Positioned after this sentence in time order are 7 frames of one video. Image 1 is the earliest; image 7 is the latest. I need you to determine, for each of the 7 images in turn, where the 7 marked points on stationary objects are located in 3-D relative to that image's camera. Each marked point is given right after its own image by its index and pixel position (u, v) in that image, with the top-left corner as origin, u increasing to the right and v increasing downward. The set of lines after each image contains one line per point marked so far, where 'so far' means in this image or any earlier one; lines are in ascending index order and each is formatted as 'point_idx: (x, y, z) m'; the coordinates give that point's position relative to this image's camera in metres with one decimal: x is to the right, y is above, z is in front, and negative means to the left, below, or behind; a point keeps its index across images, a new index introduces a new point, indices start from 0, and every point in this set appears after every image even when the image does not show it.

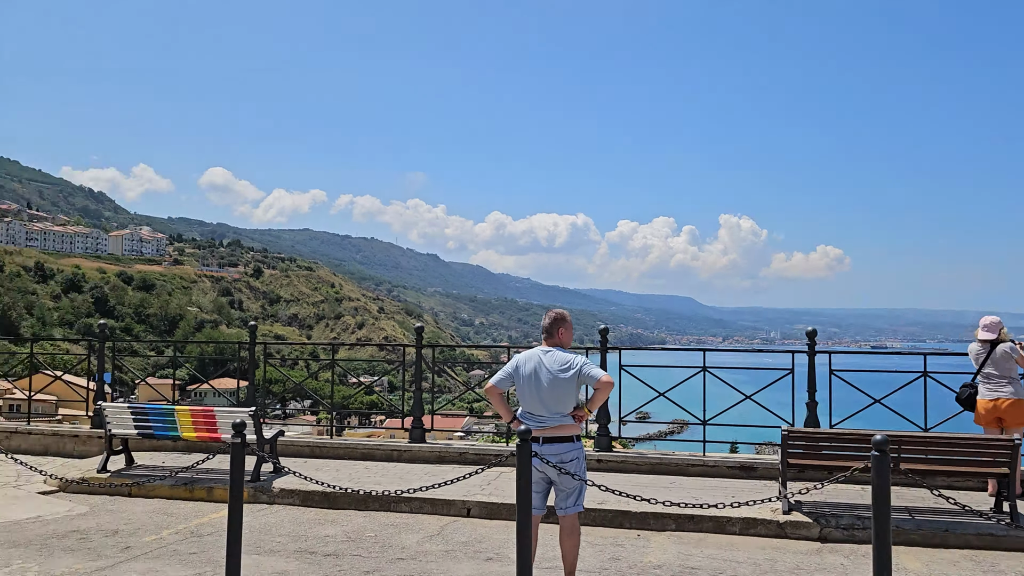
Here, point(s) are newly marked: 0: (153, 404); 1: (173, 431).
0: (-2.6, -0.8, +6.1) m
1: (-2.4, -1.0, +5.9) m
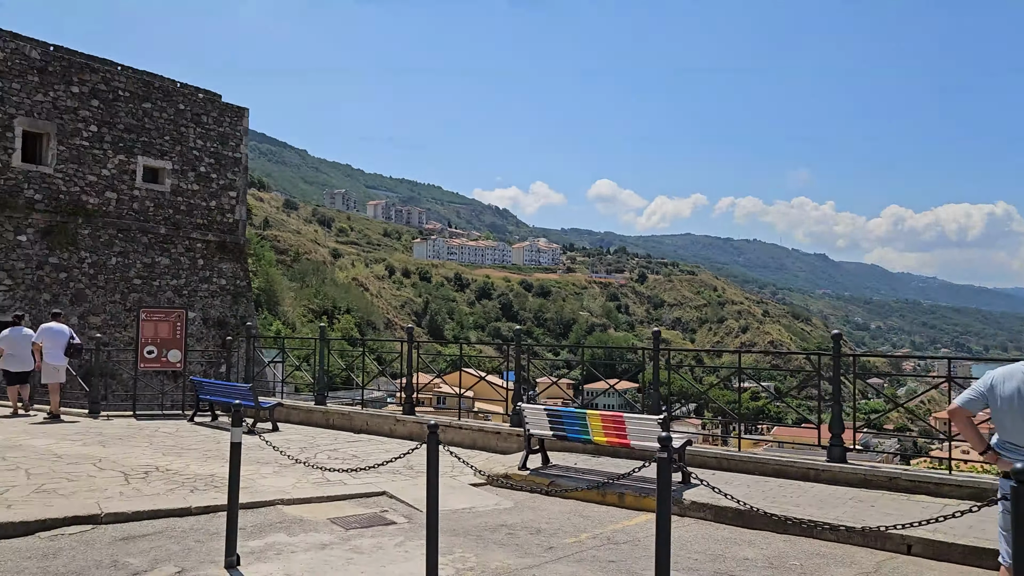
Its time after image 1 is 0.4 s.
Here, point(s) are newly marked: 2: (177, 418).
0: (+0.4, -0.9, +6.4) m
1: (+0.5, -1.1, +6.1) m
2: (-3.6, -1.4, +9.1) m
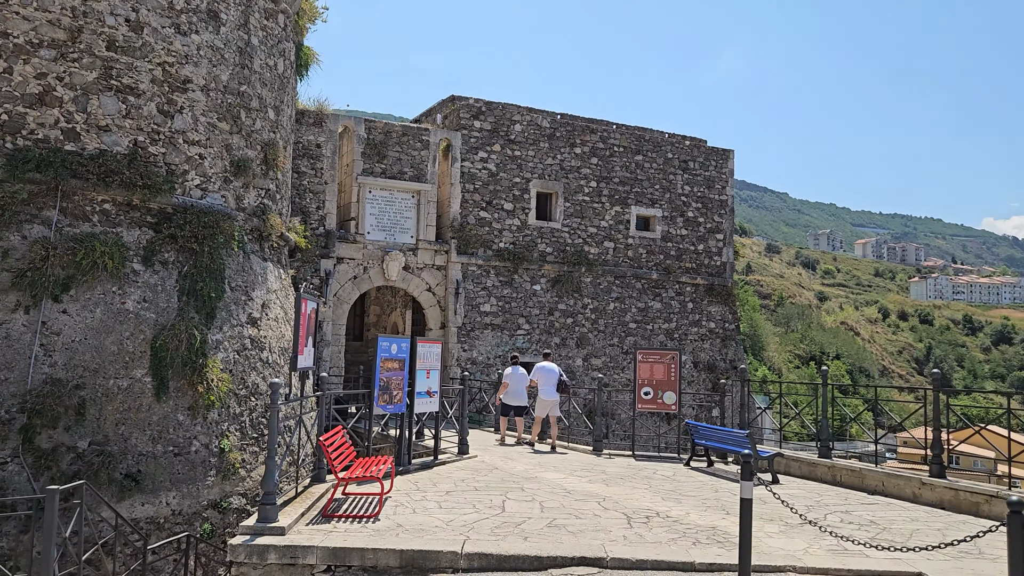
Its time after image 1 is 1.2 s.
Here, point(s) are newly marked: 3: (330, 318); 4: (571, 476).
0: (+3.7, -1.1, +4.6) m
1: (+3.6, -1.2, +4.3) m
2: (+1.7, -1.8, +8.9) m
3: (-2.8, -0.5, +13.0) m
4: (+0.5, -1.7, +7.6) m
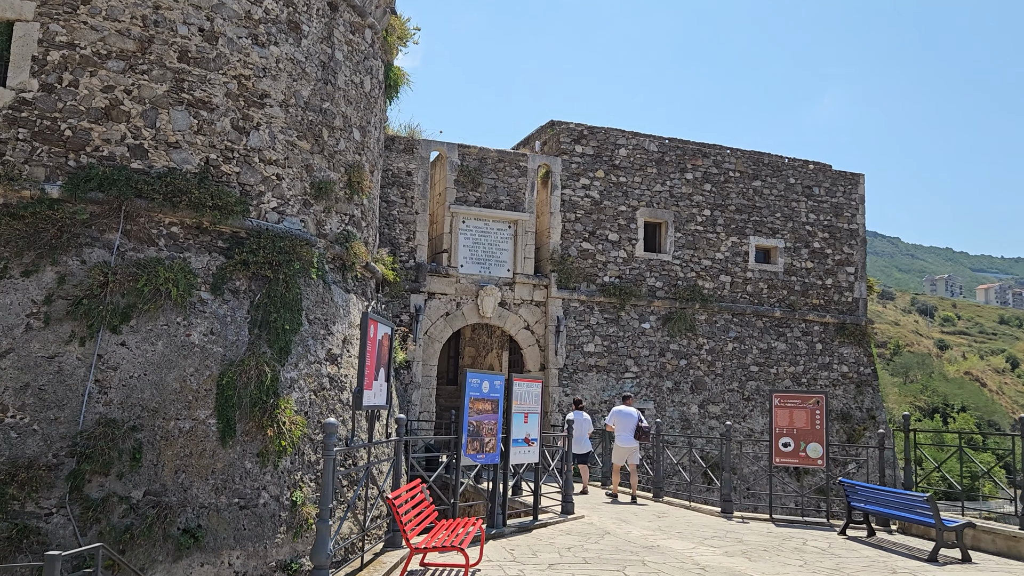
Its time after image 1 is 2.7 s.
0: (+4.2, -1.1, +2.8) m
1: (+4.1, -1.2, +2.5) m
2: (+2.7, -2.1, +7.3) m
3: (-1.3, -1.0, +12.0) m
4: (+1.4, -1.9, +6.2) m
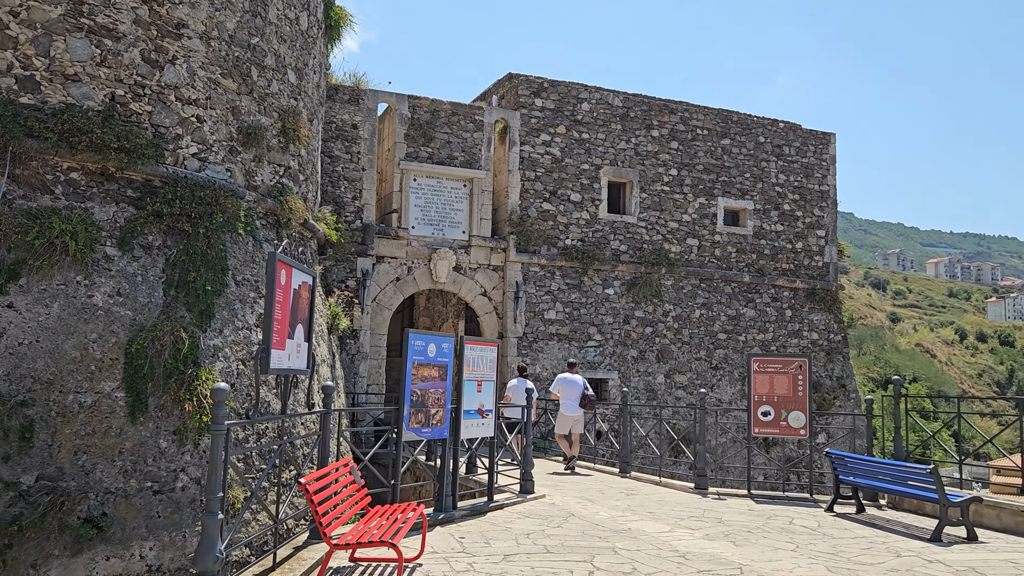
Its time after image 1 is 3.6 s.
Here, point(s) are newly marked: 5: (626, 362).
0: (+4.0, -0.8, +2.2) m
1: (+3.9, -0.9, +1.9) m
2: (+2.4, -1.7, +6.7) m
3: (-1.9, -0.5, +11.1) m
4: (+1.1, -1.6, +5.4) m
5: (+1.7, -1.1, +12.6) m
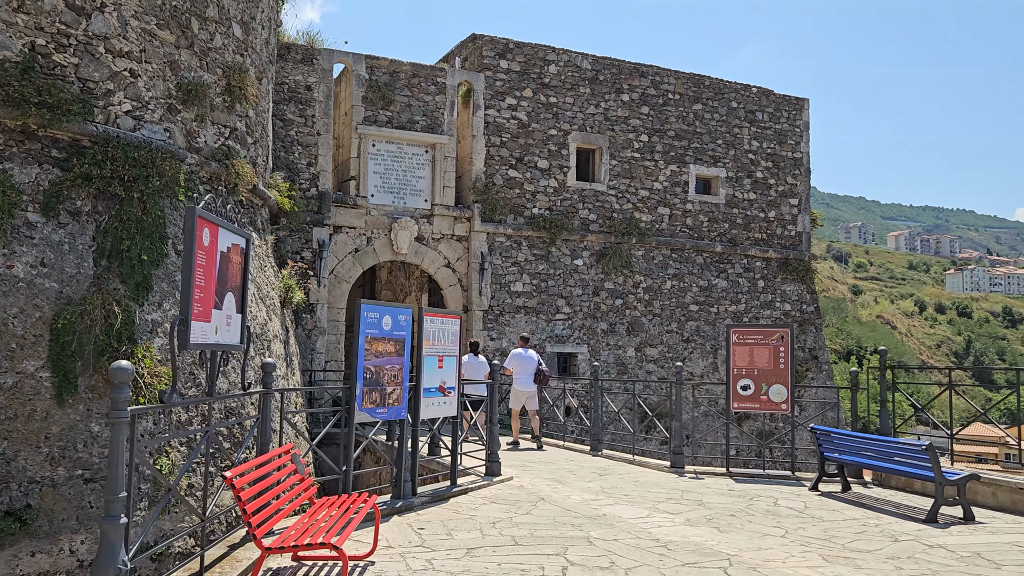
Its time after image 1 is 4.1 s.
0: (+3.9, -0.7, +1.9) m
1: (+3.9, -0.8, +1.6) m
2: (+2.1, -1.5, +6.3) m
3: (-2.3, -0.2, +10.5) m
4: (+0.9, -1.3, +5.0) m
5: (+1.2, -0.7, +12.2) m
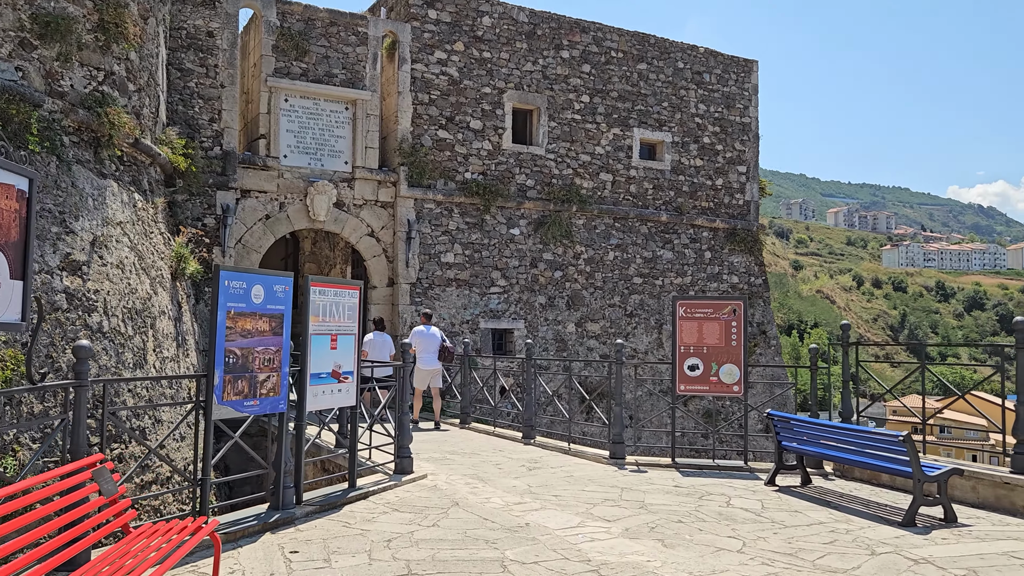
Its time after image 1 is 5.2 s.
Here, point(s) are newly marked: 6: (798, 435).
0: (+3.6, -0.6, +1.2) m
1: (+3.6, -0.7, +0.9) m
2: (+1.5, -1.2, +5.6) m
3: (-3.1, +0.2, +9.4) m
4: (+0.4, -1.2, +4.2) m
5: (+0.3, -0.3, +11.3) m
6: (+1.8, -0.9, +5.4) m
